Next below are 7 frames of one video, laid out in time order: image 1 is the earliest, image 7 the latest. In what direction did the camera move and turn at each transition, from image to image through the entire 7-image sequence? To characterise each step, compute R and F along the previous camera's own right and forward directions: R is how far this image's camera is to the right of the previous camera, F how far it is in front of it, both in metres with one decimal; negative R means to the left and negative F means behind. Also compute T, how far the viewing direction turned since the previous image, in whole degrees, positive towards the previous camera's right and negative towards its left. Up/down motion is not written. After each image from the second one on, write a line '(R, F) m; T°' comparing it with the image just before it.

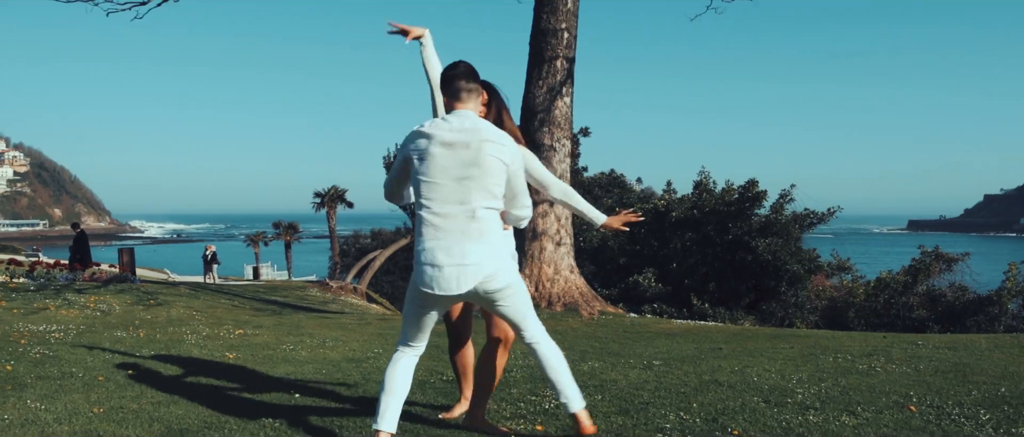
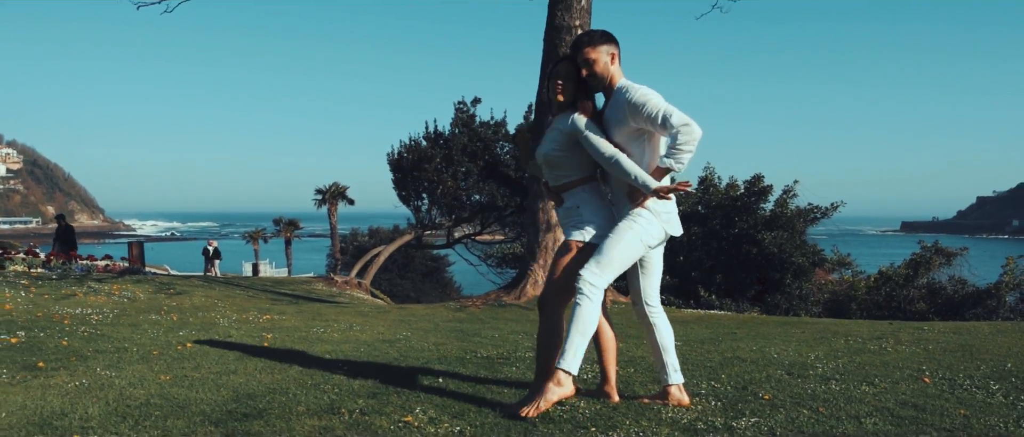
(-0.3, -0.3) m; 0°
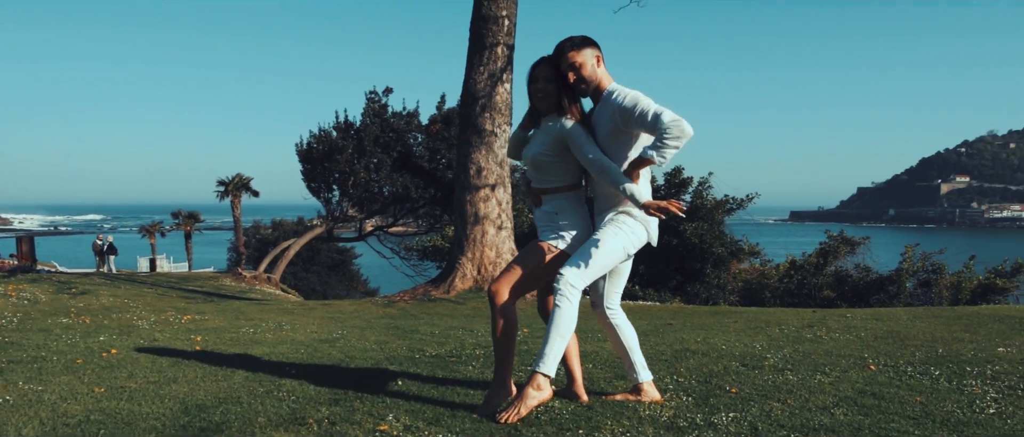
(-0.4, +0.2) m; +7°
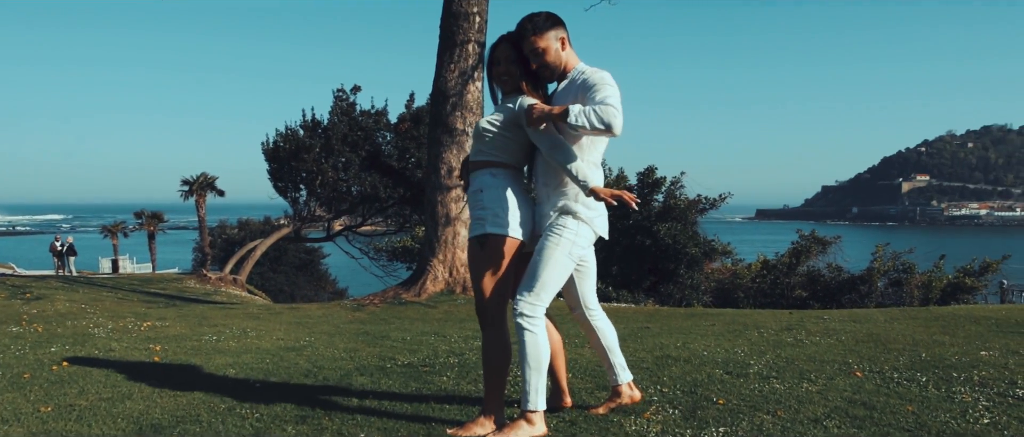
(0.0, +0.2) m; +2°
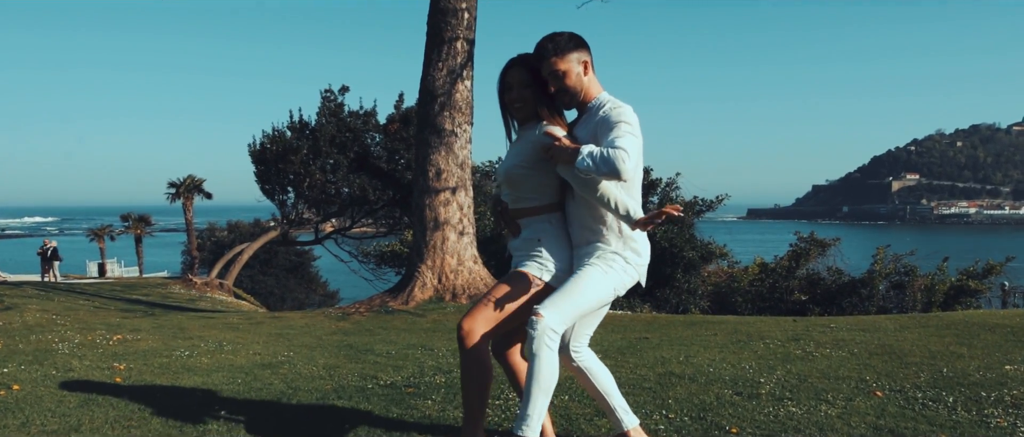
(0.0, +0.5) m; +1°
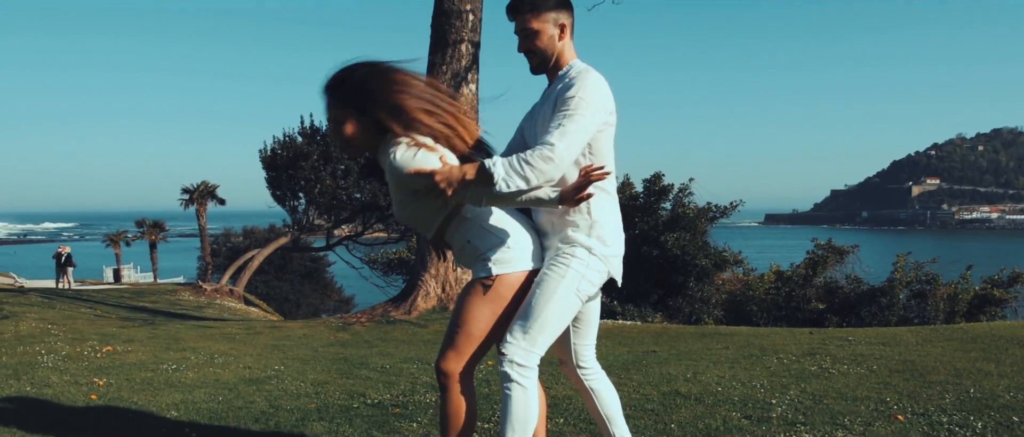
(+0.1, +0.3) m; -1°
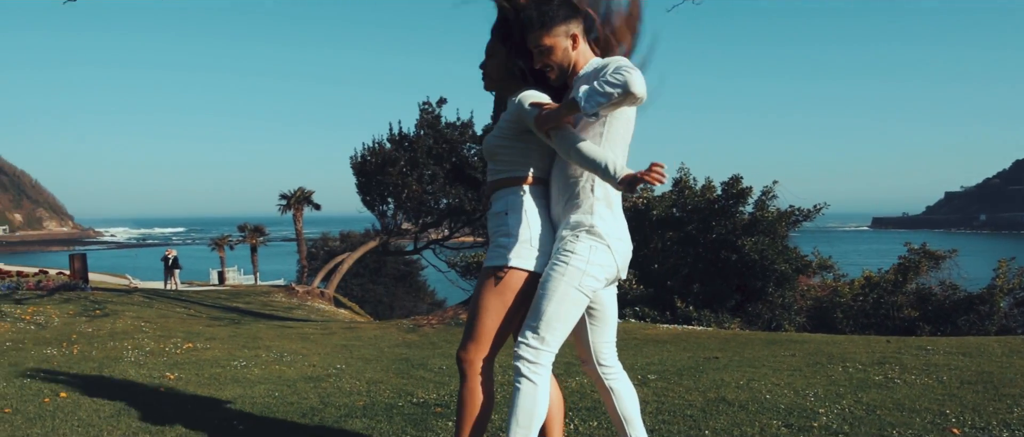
(+0.4, 0.0) m; -7°
